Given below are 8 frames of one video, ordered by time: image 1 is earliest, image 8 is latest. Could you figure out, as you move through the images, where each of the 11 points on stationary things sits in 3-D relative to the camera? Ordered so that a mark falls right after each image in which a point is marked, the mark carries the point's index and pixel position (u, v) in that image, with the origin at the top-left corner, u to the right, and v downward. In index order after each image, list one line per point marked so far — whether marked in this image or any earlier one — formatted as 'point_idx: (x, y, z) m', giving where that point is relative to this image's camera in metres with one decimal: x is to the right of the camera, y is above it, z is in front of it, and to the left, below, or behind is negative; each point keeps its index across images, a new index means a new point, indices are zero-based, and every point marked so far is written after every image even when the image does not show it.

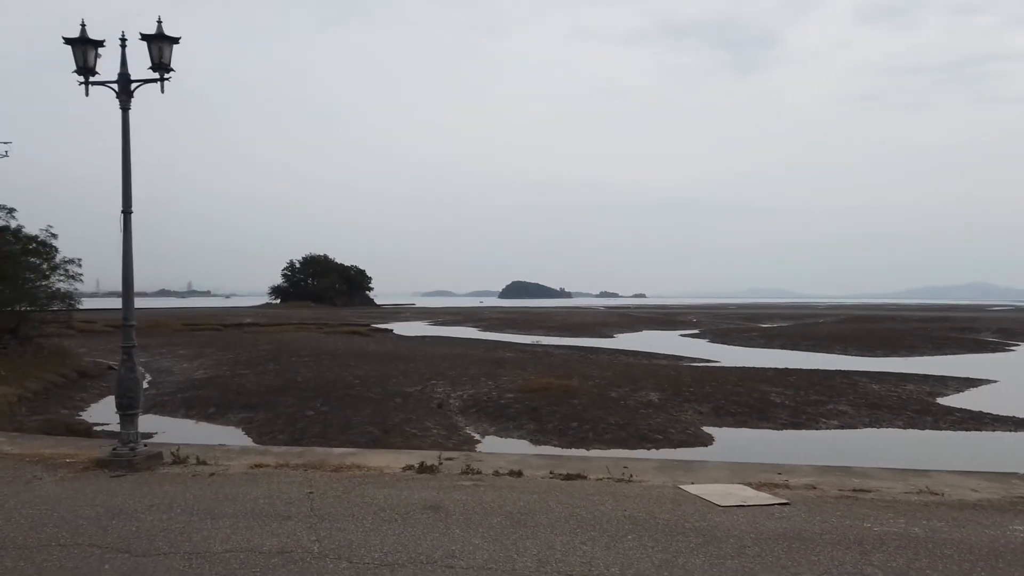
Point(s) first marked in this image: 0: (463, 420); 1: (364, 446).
0: (-1.3, -3.5, +19.4) m
1: (-3.2, -3.5, +16.0) m
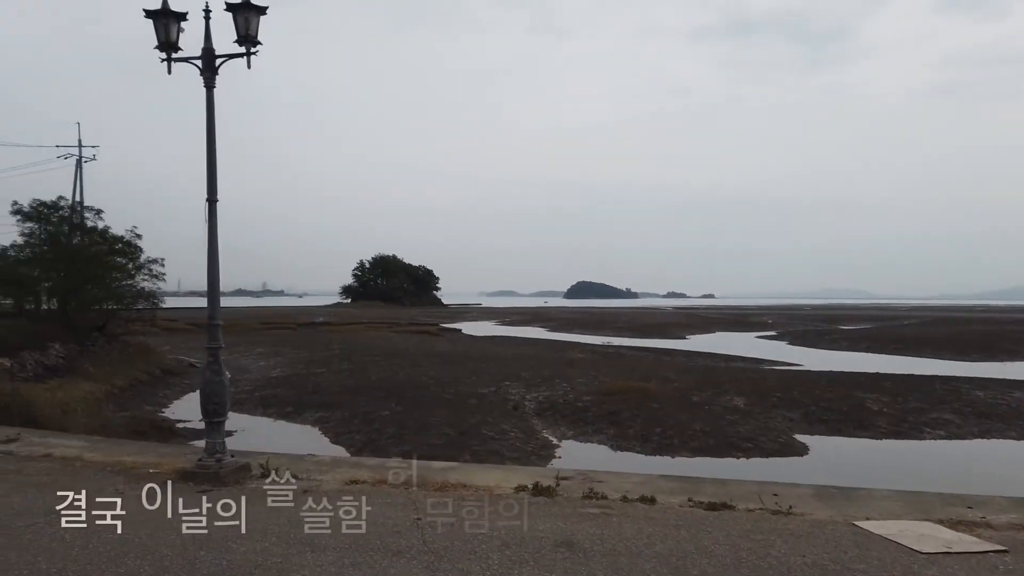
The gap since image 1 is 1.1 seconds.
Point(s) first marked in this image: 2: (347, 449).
0: (+0.7, -3.5, +18.8) m
1: (-1.5, -3.4, +15.6) m
2: (-3.7, -3.5, +16.0) m
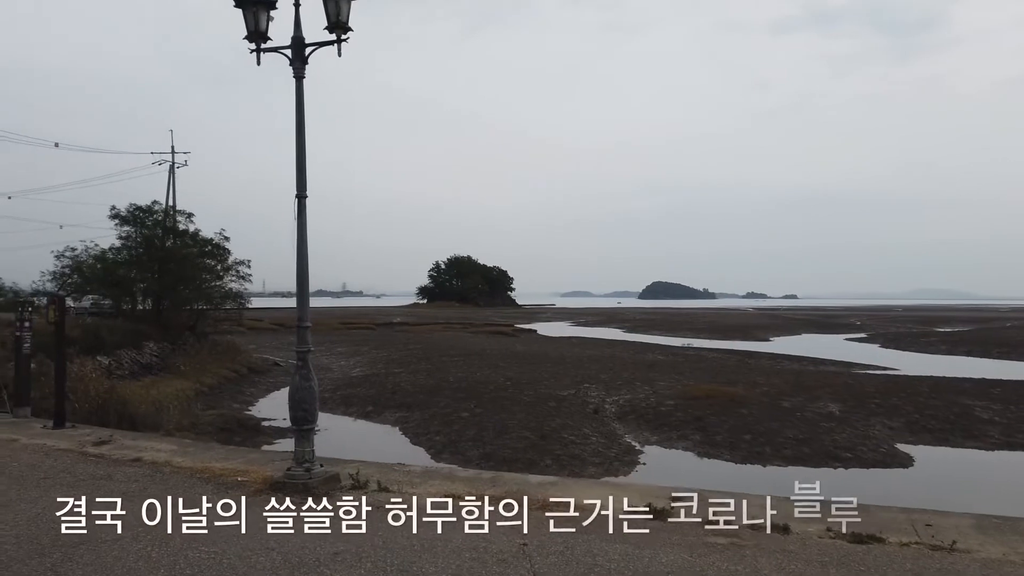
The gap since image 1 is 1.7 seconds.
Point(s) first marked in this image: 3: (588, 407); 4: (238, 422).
0: (+2.8, -3.5, +18.3) m
1: (+0.2, -3.4, +15.3) m
2: (-1.9, -3.6, +15.9) m
3: (+2.1, -3.2, +19.8) m
4: (-6.6, -3.2, +17.5) m
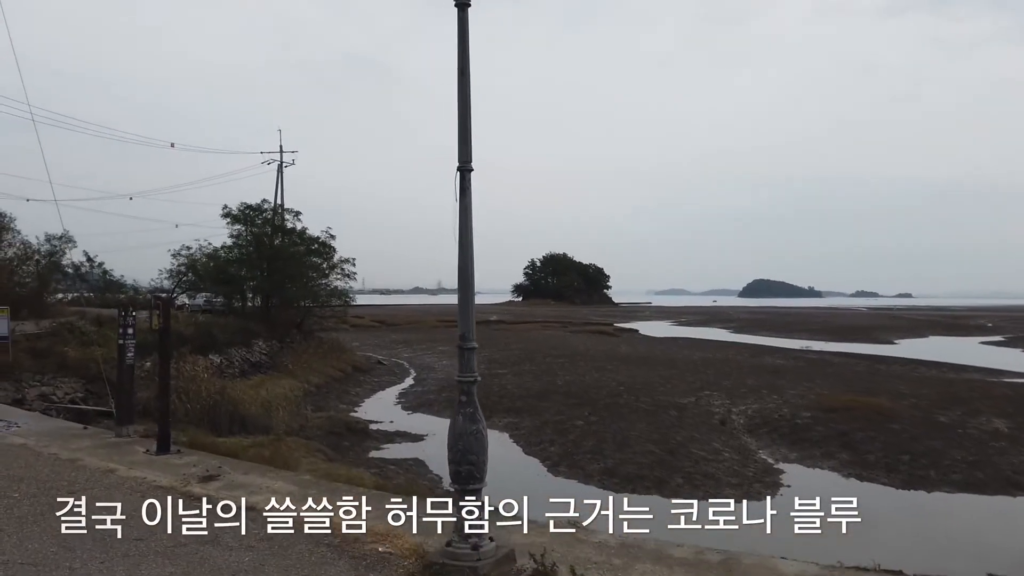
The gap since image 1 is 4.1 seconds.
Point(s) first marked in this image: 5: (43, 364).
0: (+5.5, -3.5, +16.5) m
1: (+2.6, -3.4, +13.9) m
2: (+0.6, -3.5, +14.8) m
3: (+5.0, -3.2, +18.1) m
4: (-3.9, -3.2, +16.9) m
5: (-9.2, -1.5, +14.3) m
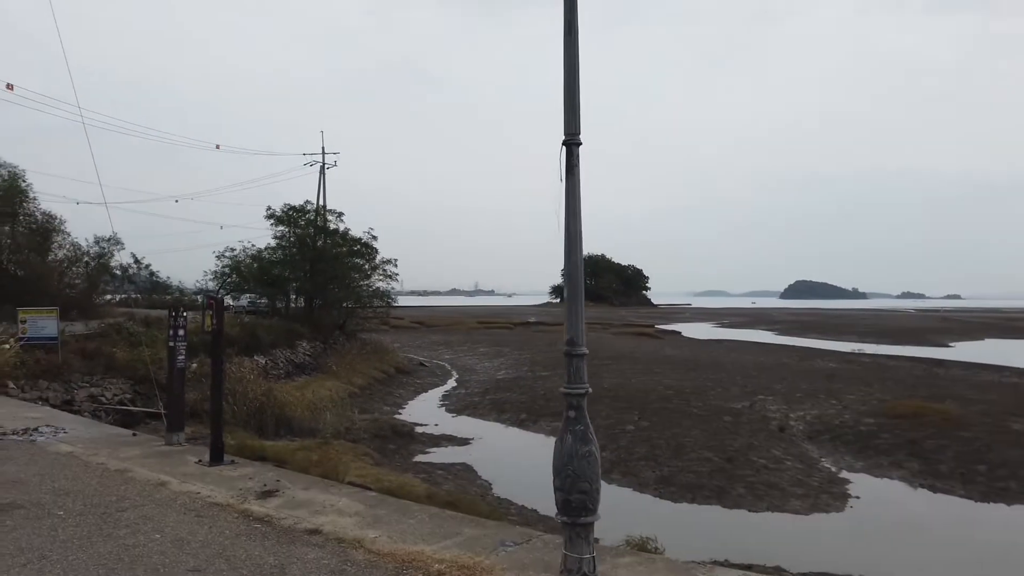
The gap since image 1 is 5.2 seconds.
0: (+6.6, -3.5, +15.7) m
1: (+3.6, -3.4, +13.3) m
2: (+1.6, -3.5, +14.3) m
3: (+6.2, -3.2, +17.4) m
4: (-2.7, -3.2, +16.6) m
5: (-8.3, -1.5, +14.3) m
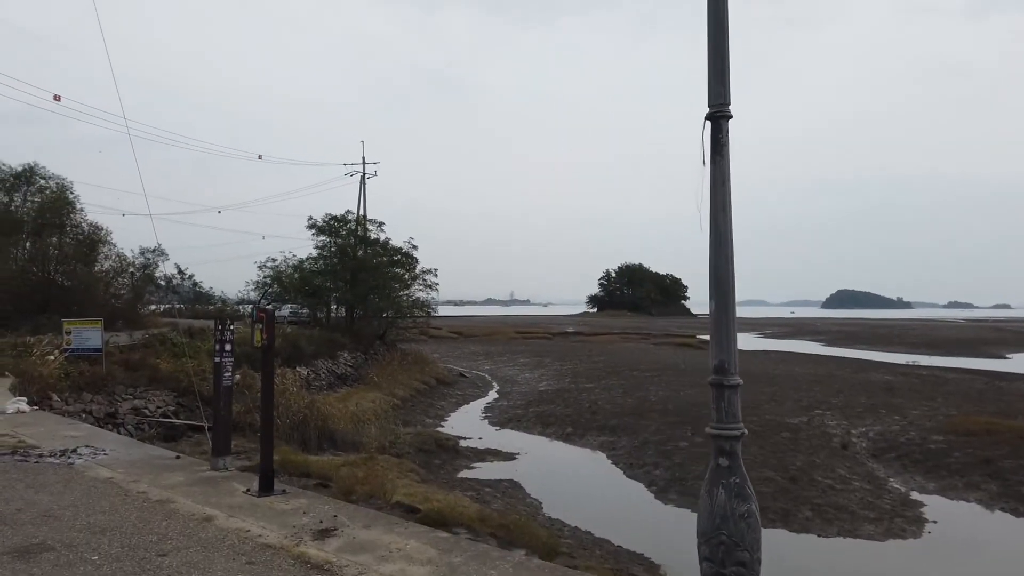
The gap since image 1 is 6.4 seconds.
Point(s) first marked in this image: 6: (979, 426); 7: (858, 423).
0: (+7.6, -3.7, +14.8) m
1: (+4.5, -3.6, +12.5) m
2: (+2.6, -3.7, +13.6) m
3: (+7.3, -3.4, +16.5) m
4: (-1.7, -3.4, +16.1) m
5: (-7.3, -1.7, +14.1) m
6: (+11.1, -3.3, +17.2) m
7: (+8.7, -3.4, +18.2) m
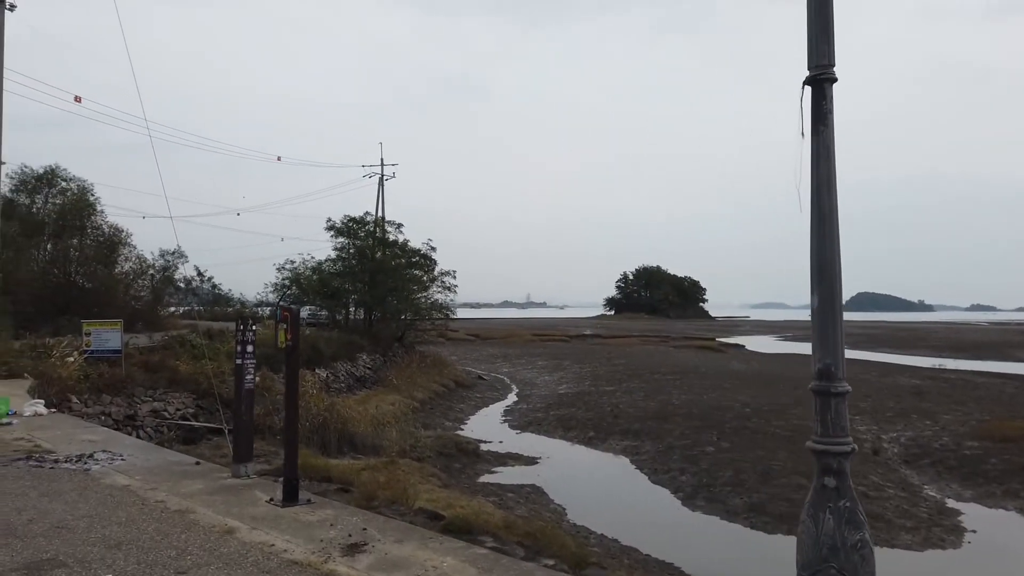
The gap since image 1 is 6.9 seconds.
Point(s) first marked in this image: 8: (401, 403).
0: (+8.0, -3.7, +14.4) m
1: (+4.9, -3.6, +12.1) m
2: (+3.0, -3.8, +13.3) m
3: (+7.7, -3.5, +16.1) m
4: (-1.2, -3.4, +15.9) m
5: (-6.9, -1.7, +14.0) m
6: (+11.6, -3.3, +16.7) m
7: (+9.2, -3.4, +17.7) m
8: (-3.0, -3.1, +19.8) m
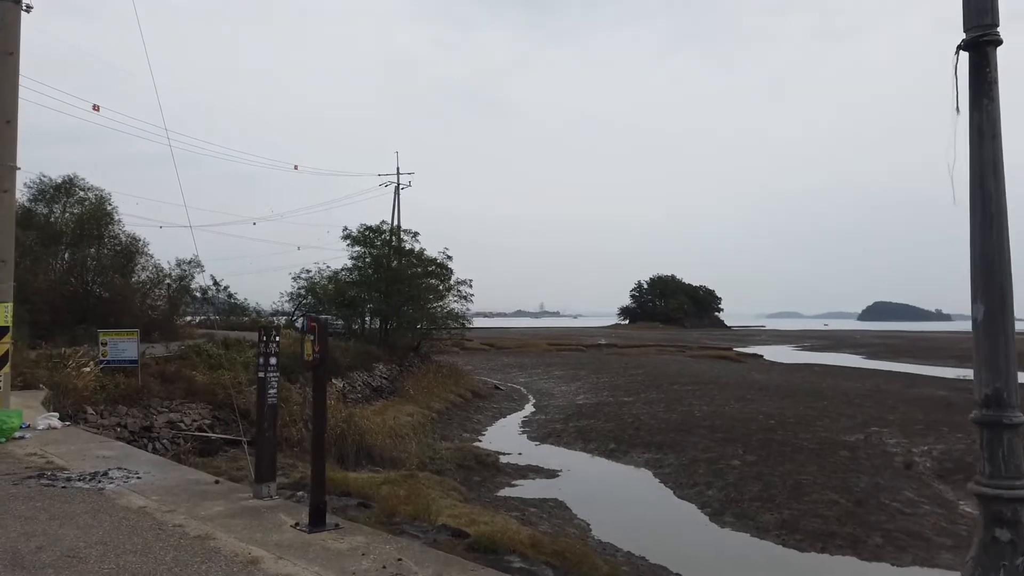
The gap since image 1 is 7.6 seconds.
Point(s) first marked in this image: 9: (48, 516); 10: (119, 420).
0: (+8.4, -3.9, +13.9) m
1: (+5.2, -3.8, +11.7) m
2: (+3.4, -3.9, +12.9) m
3: (+8.2, -3.7, +15.6) m
4: (-0.8, -3.6, +15.6) m
5: (-6.5, -1.9, +13.8) m
6: (+12.0, -3.5, +16.2) m
7: (+9.7, -3.6, +17.2) m
8: (-2.5, -3.4, +19.5) m
9: (-4.5, -2.1, +7.1) m
10: (-6.6, -2.2, +12.3) m
